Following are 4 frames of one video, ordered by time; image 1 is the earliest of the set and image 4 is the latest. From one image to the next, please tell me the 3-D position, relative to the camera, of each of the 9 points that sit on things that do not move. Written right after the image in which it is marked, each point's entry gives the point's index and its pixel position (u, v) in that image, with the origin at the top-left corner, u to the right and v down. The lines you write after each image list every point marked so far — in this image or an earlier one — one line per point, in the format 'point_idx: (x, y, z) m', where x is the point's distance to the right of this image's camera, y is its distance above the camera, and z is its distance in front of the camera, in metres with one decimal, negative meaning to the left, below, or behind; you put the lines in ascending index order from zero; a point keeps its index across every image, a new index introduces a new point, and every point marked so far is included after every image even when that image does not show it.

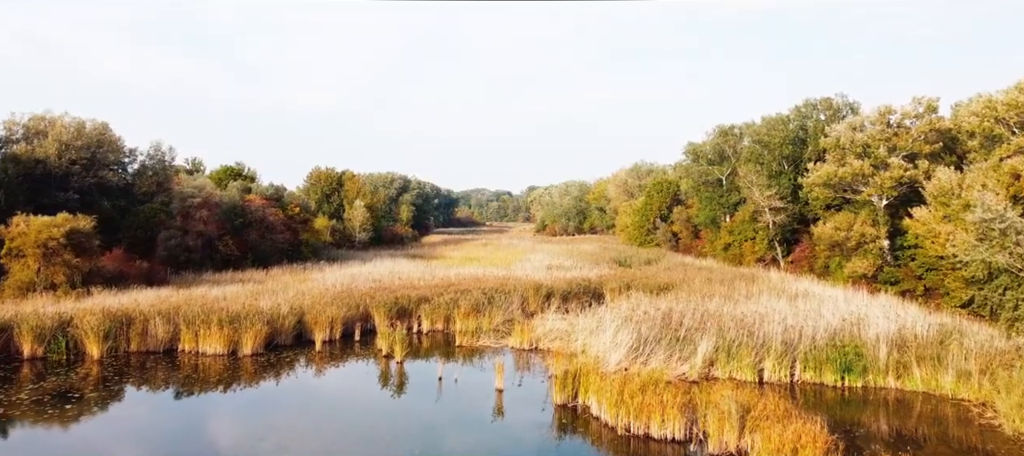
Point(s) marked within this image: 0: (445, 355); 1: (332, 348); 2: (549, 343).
0: (-1.5, -2.8, +17.1) m
1: (-3.9, -2.6, +16.7) m
2: (+0.8, -2.5, +16.8) m
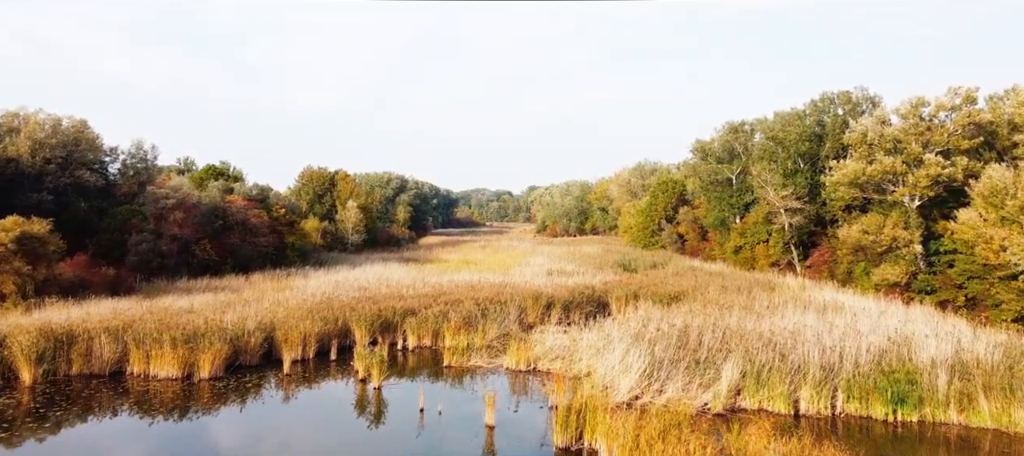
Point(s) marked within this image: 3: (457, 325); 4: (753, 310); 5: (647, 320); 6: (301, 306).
0: (-1.6, -2.9, +15.2) m
1: (-4.0, -2.7, +14.8) m
2: (+0.7, -2.6, +14.9) m
3: (-1.2, -2.2, +17.0) m
4: (+5.1, -1.8, +16.4) m
5: (+2.8, -1.9, +16.0) m
6: (-5.0, -1.8, +18.2) m
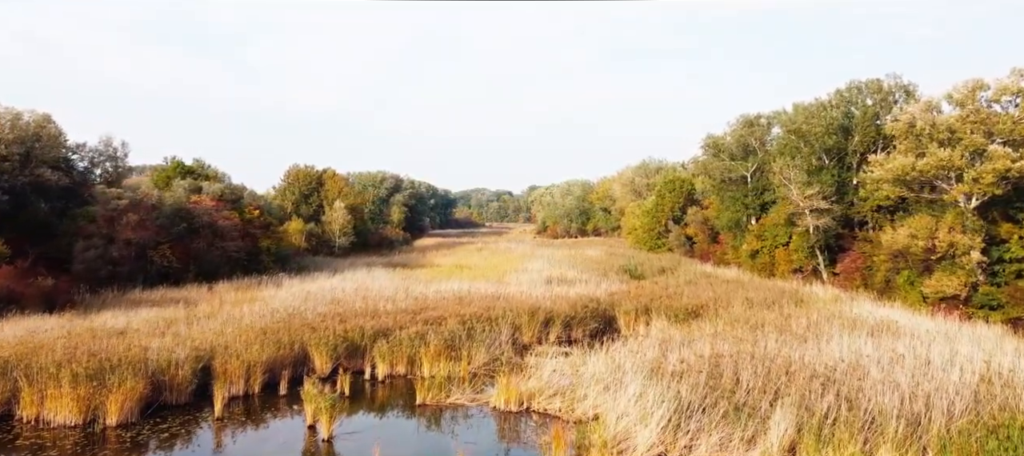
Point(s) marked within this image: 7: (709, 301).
0: (-1.7, -3.0, +12.4) m
1: (-4.2, -2.8, +12.1) m
2: (+0.5, -2.7, +12.2) m
3: (-1.4, -2.3, +14.3) m
4: (+5.0, -1.8, +13.6) m
5: (+2.7, -2.0, +13.3) m
6: (-5.2, -1.9, +15.4) m
7: (+4.9, -1.8, +19.1) m
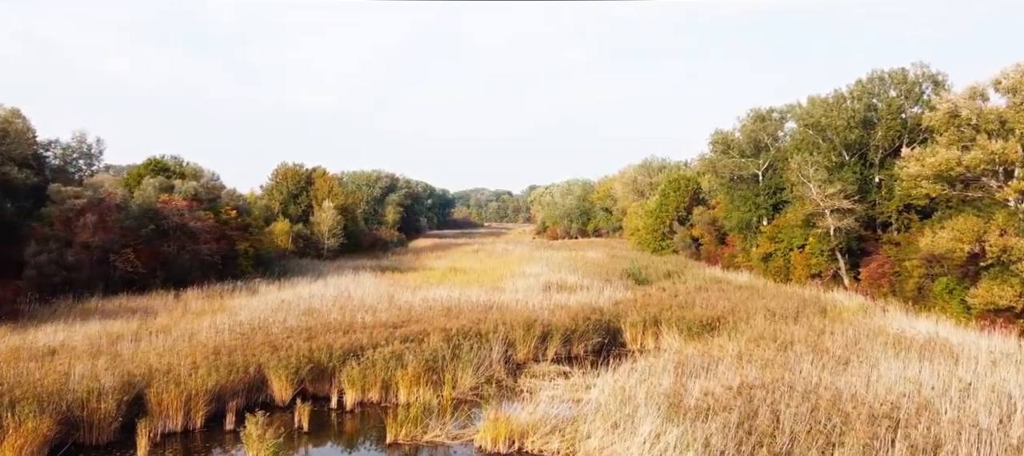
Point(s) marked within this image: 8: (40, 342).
0: (-1.9, -3.0, +10.5) m
1: (-4.3, -2.9, +10.1) m
2: (+0.4, -2.8, +10.2) m
3: (-1.5, -2.3, +12.3) m
4: (+4.8, -1.9, +11.6) m
5: (+2.5, -2.1, +11.3) m
6: (-5.3, -2.0, +13.5) m
7: (+4.7, -1.9, +17.1) m
8: (-8.2, -2.0, +13.5) m
